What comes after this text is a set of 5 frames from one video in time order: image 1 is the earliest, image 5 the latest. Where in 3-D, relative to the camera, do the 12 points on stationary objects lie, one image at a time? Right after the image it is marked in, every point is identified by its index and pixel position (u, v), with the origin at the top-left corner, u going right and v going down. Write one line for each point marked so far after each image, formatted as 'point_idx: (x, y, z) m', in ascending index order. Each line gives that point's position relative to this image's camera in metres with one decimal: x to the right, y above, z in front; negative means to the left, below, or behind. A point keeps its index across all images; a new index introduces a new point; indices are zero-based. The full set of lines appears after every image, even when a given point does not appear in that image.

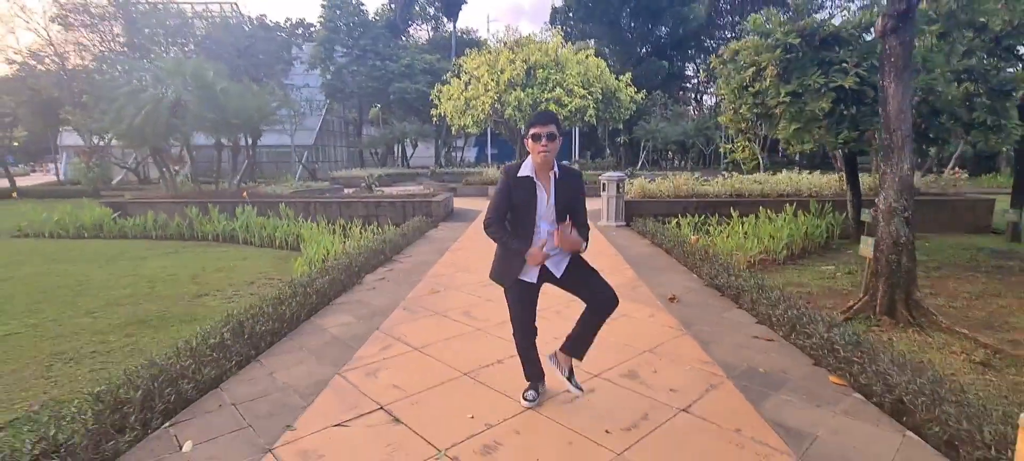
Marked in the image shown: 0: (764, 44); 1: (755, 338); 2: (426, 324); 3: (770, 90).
0: (+3.0, +2.2, +5.8) m
1: (+1.7, -0.7, +3.3) m
2: (-0.7, -0.7, +3.7) m
3: (+3.0, +1.6, +5.7) m
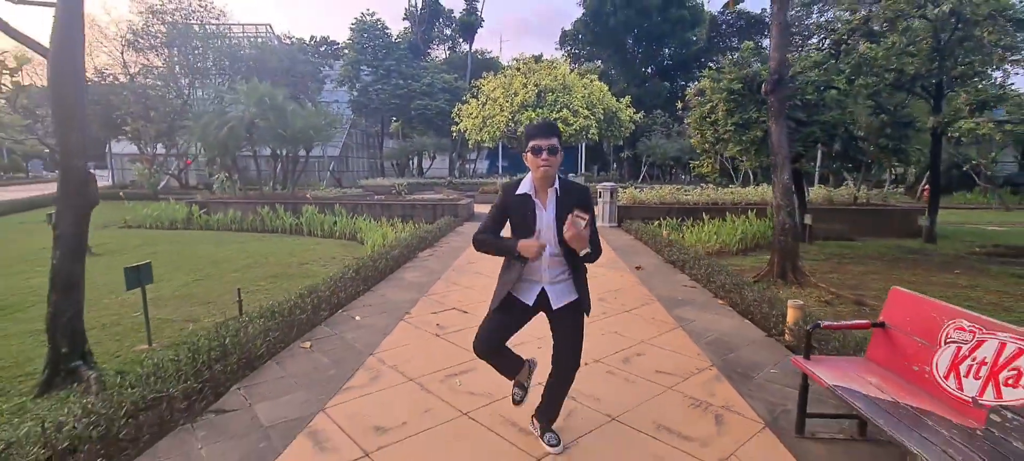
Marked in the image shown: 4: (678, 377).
0: (+3.2, +2.3, +7.7) m
1: (+1.8, -0.6, +5.2) m
2: (-0.5, -0.5, +5.6) m
3: (+3.3, +1.7, +7.6) m
4: (+1.0, -0.9, +3.0) m
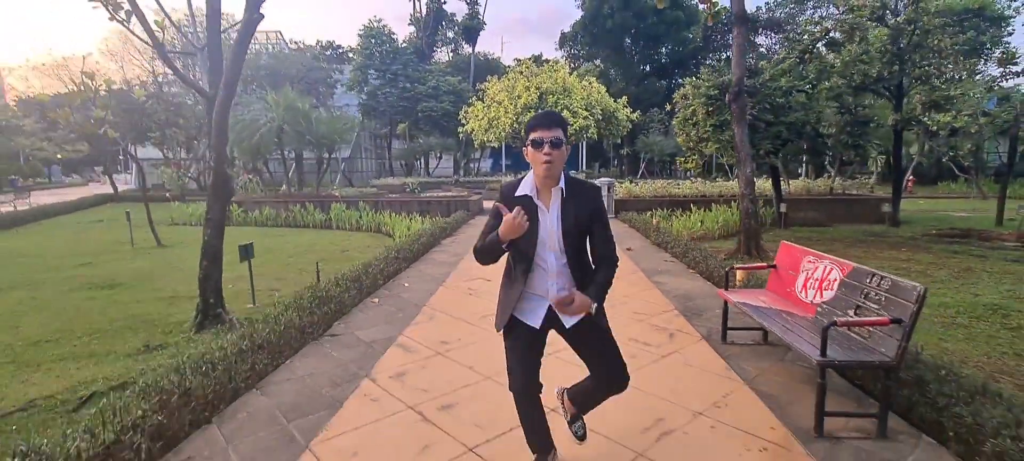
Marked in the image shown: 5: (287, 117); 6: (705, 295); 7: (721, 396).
0: (+3.4, +2.5, +8.8) m
1: (+2.0, -0.4, +6.3) m
2: (-0.3, -0.4, +6.8) m
3: (+3.4, +1.9, +8.7) m
4: (+1.2, -0.7, +4.1) m
5: (-6.4, +3.2, +13.9) m
6: (+1.9, -0.6, +4.7) m
7: (+1.1, -0.9, +2.6) m
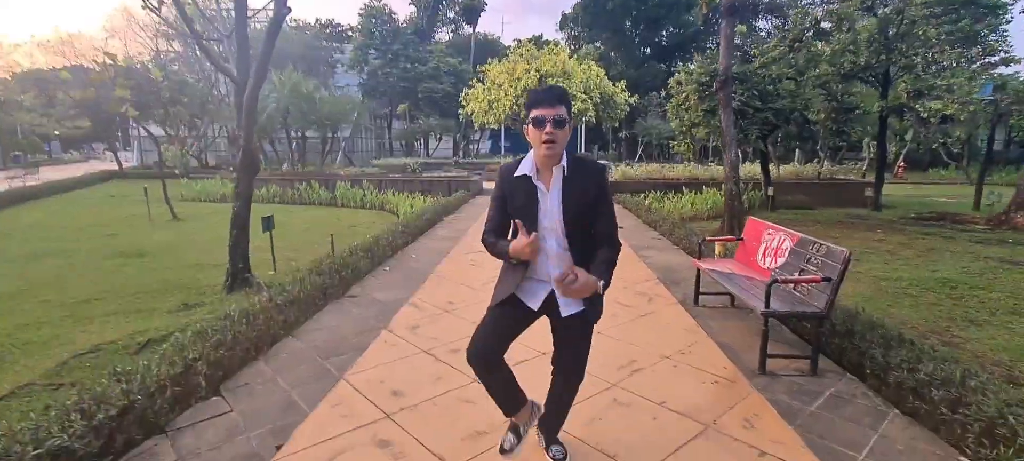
0: (+3.4, +2.9, +9.2) m
1: (+2.0, -0.1, +6.8) m
2: (-0.3, 0.0, +7.2) m
3: (+3.4, +2.3, +9.1) m
4: (+1.1, -0.5, +4.6) m
5: (-6.4, +3.9, +14.2) m
6: (+1.8, -0.4, +5.2) m
7: (+1.1, -0.7, +3.1) m
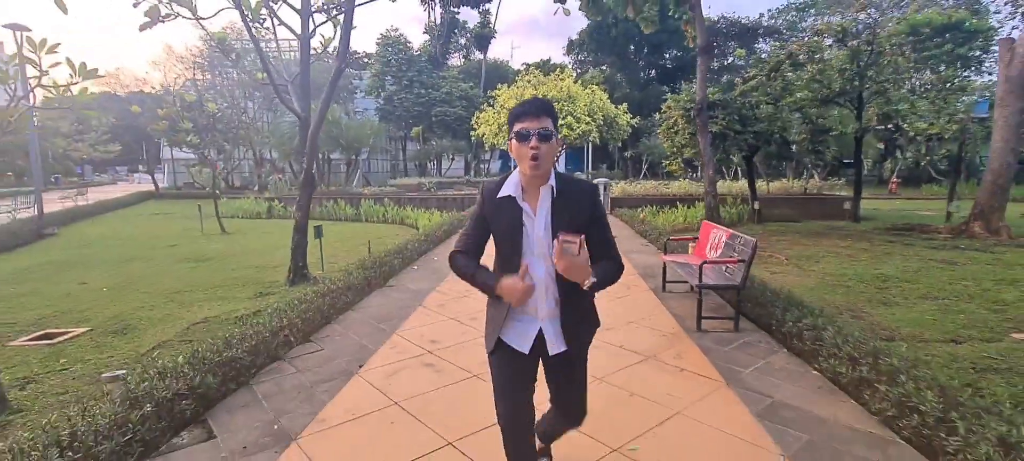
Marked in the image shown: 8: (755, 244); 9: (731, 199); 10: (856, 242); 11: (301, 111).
0: (+3.5, +2.6, +10.3) m
1: (+2.1, -0.2, +7.8) m
2: (-0.2, -0.2, +8.3) m
3: (+3.5, +2.1, +10.2) m
4: (+1.2, -0.5, +5.6) m
5: (-6.1, +3.4, +15.5) m
6: (+1.9, -0.5, +6.2) m
7: (+1.2, -0.7, +4.2) m
8: (+1.8, -0.1, +3.7) m
9: (+5.6, +0.8, +12.4) m
10: (+6.3, -0.2, +8.9) m
11: (-2.5, +1.4, +5.7) m
